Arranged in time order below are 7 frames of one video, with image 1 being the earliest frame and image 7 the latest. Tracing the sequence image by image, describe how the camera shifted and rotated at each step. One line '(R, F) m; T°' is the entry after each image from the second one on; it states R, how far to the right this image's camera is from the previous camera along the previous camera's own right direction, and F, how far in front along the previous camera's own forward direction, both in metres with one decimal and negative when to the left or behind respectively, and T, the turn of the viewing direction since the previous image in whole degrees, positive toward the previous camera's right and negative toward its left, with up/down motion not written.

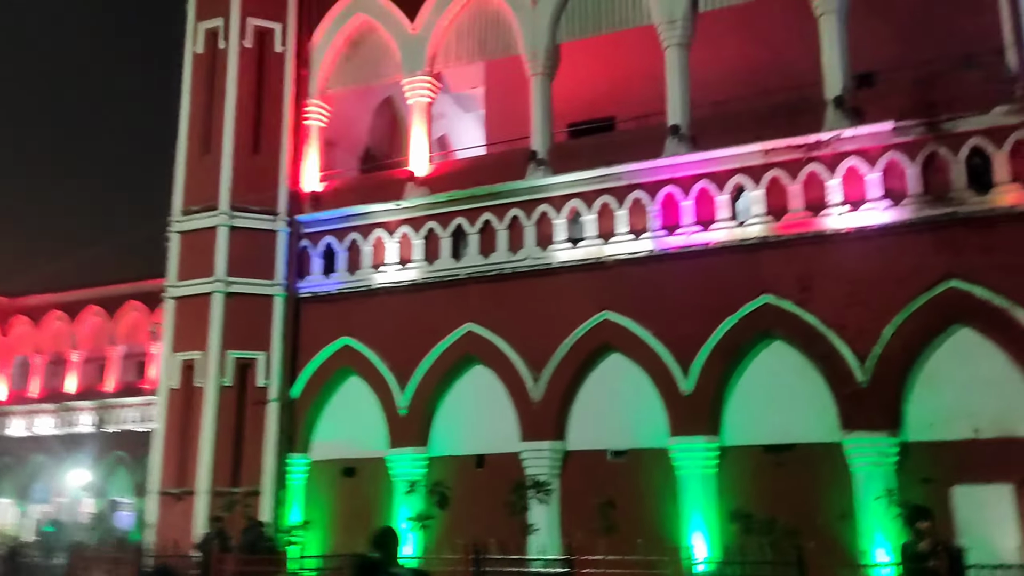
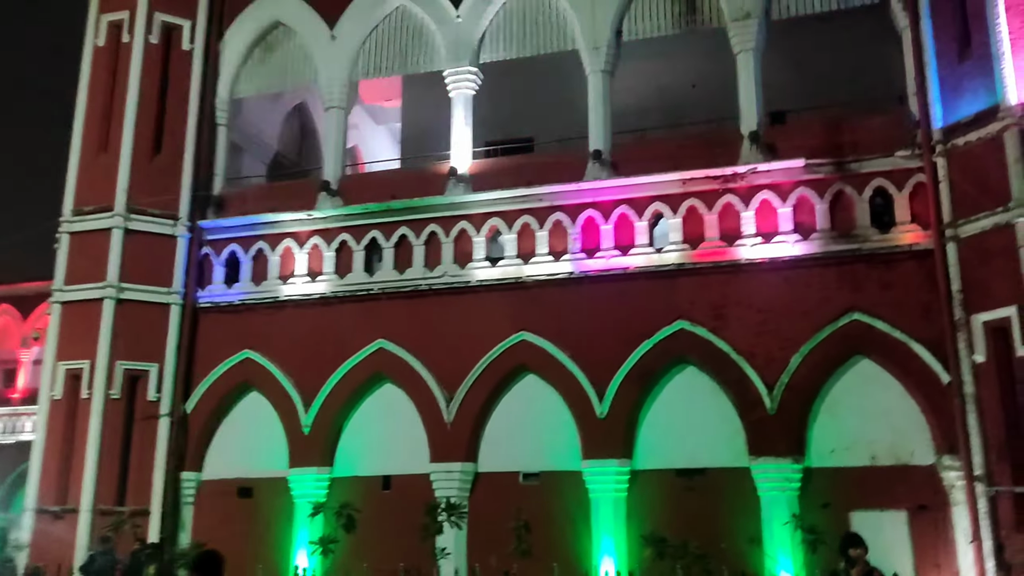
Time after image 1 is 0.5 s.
(-0.2, +0.2) m; +7°
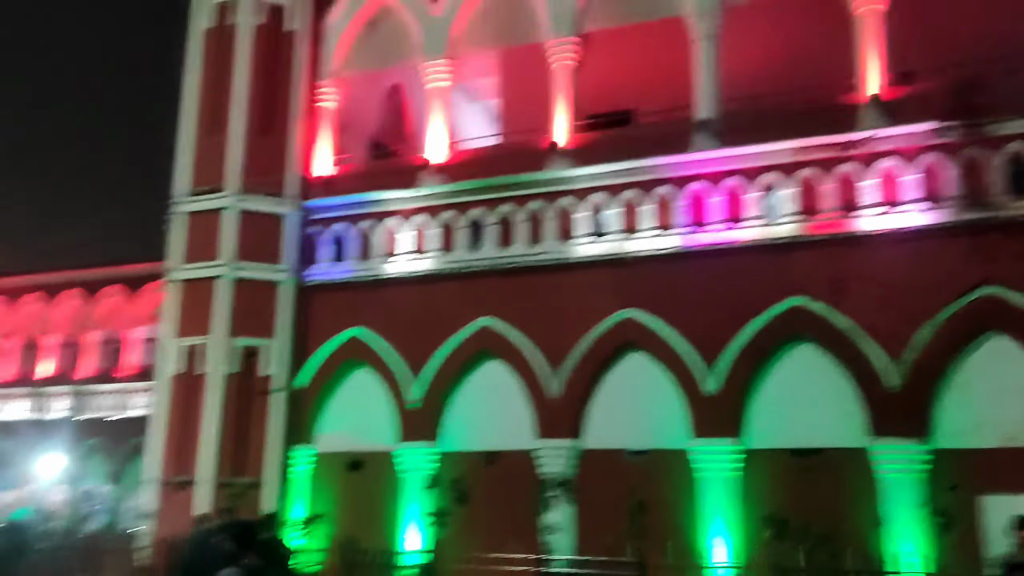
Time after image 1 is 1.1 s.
(-0.3, +0.1) m; -6°
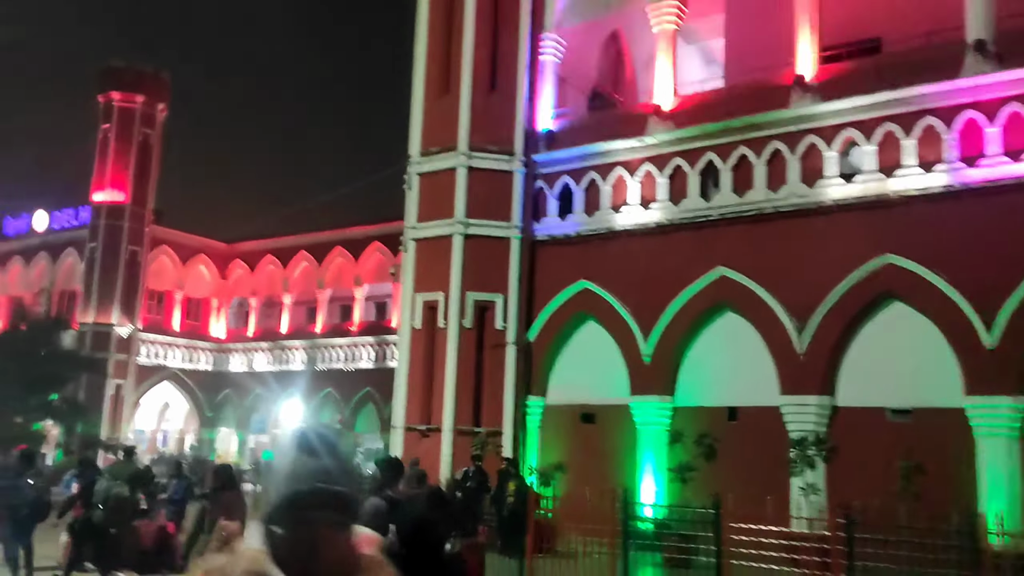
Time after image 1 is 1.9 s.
(-0.6, +0.2) m; -13°
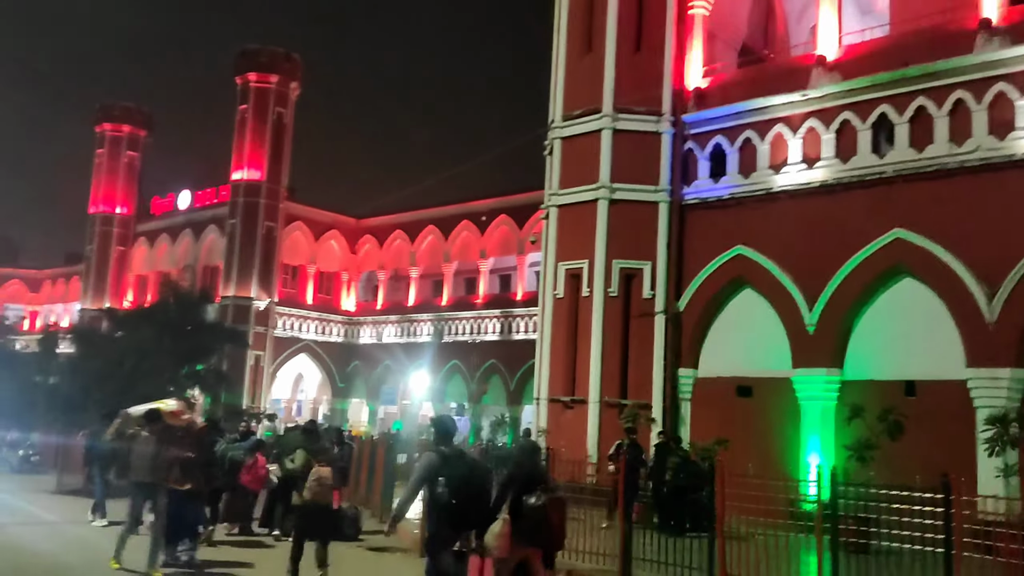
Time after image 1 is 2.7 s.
(-0.5, +0.4) m; -8°
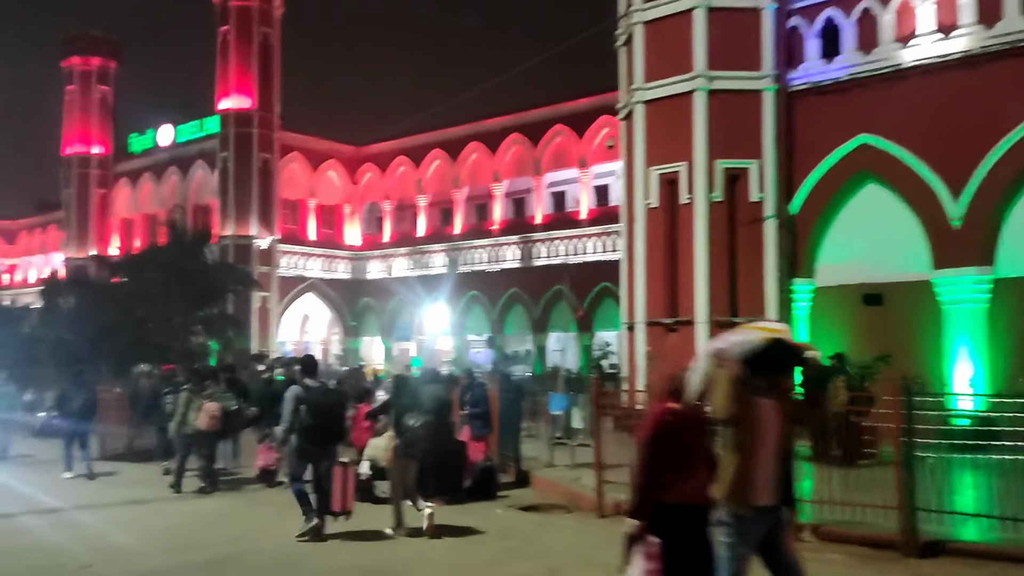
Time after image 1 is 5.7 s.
(-1.5, +1.5) m; +1°
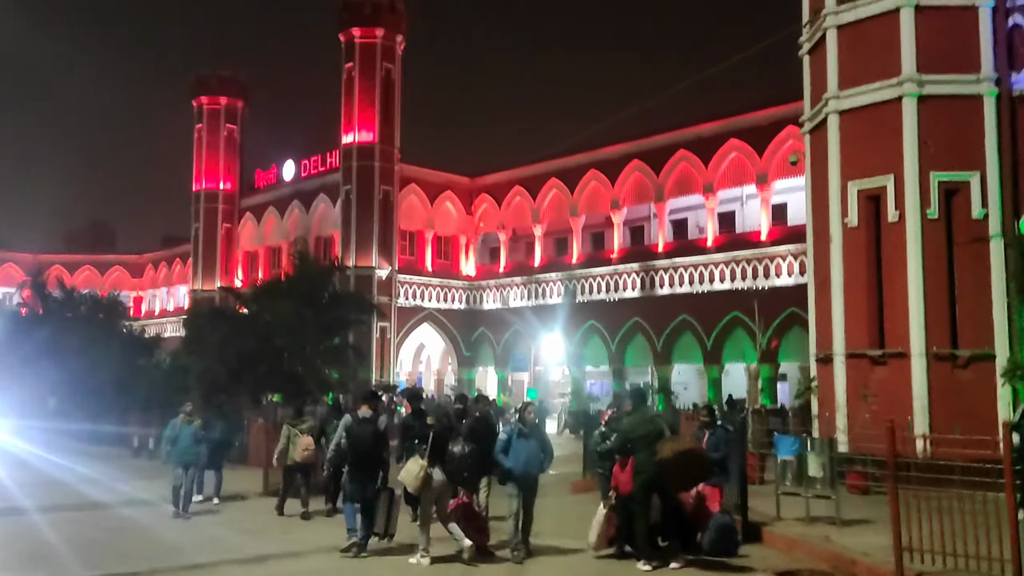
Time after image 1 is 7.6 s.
(-1.1, +0.8) m; -6°
